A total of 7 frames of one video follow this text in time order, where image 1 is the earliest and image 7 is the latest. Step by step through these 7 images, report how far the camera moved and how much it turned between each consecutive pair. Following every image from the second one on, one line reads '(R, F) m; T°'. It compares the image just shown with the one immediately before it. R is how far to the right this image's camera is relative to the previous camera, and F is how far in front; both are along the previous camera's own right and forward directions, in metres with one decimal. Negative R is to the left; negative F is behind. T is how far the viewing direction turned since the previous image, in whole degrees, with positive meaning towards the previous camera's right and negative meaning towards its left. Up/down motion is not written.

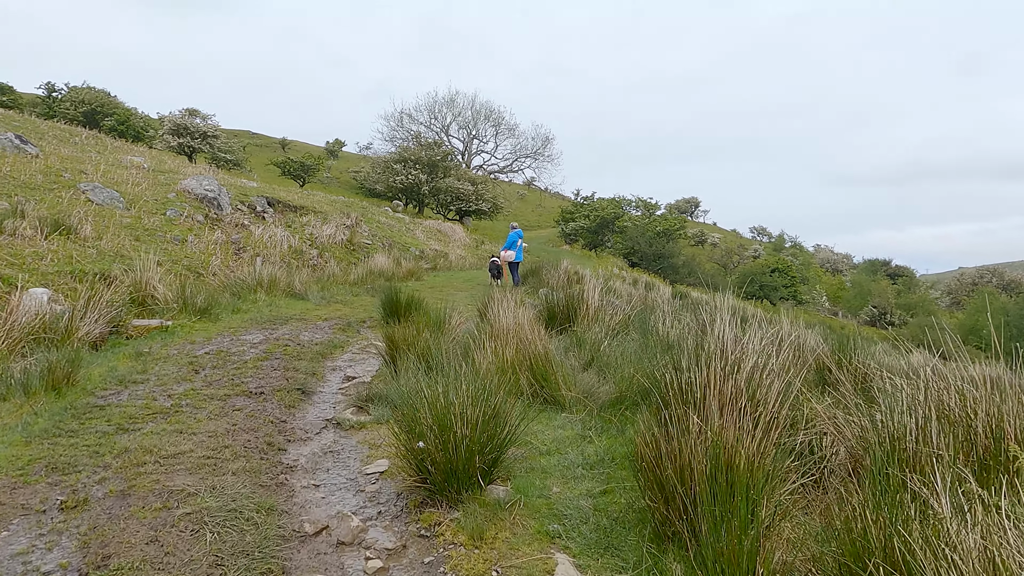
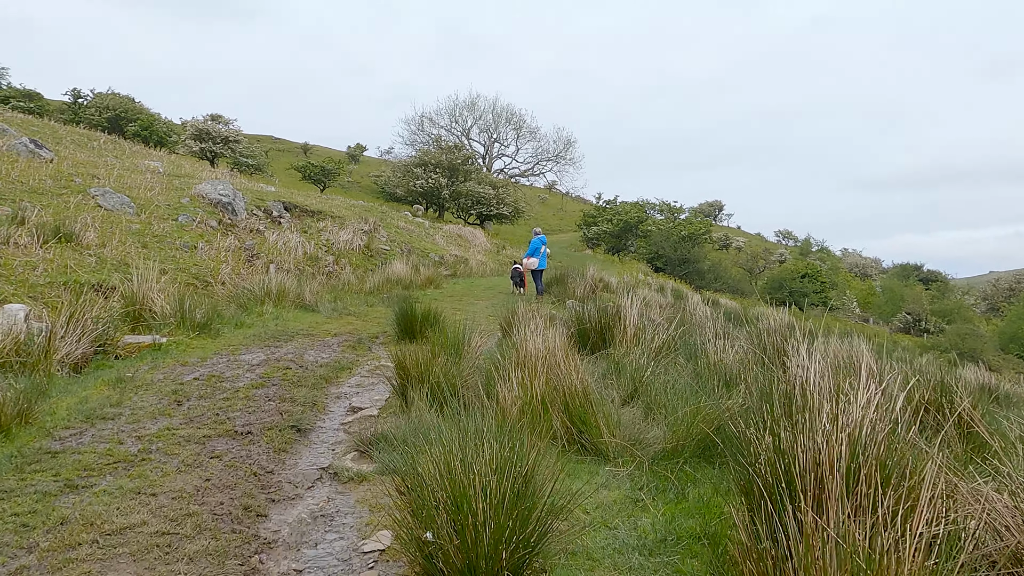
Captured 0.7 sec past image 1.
(-0.1, +0.6) m; -2°
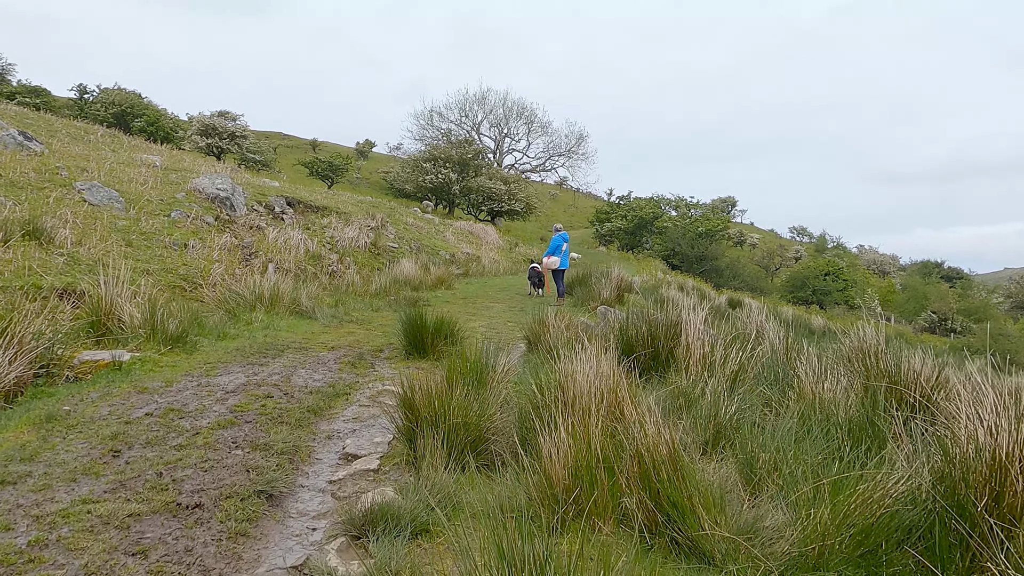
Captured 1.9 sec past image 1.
(-0.1, +0.9) m; -1°
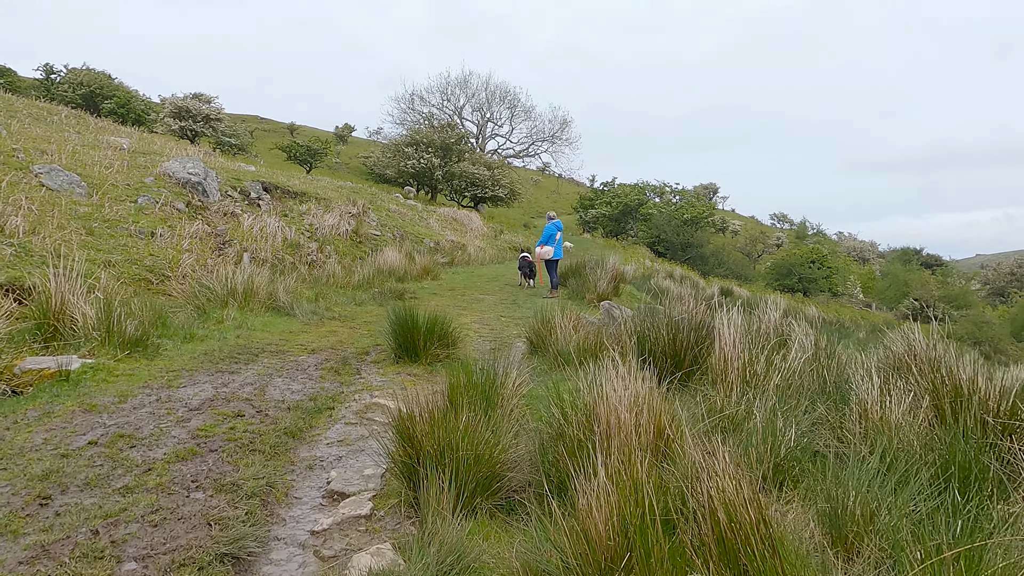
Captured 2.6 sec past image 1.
(-0.1, +0.5) m; +2°
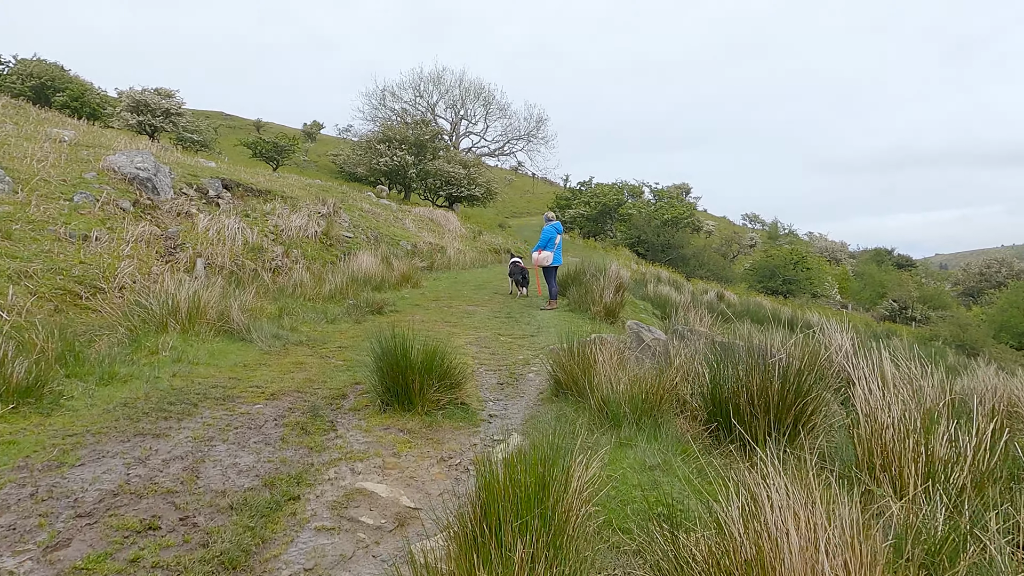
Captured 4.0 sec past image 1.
(-0.3, +1.1) m; +3°
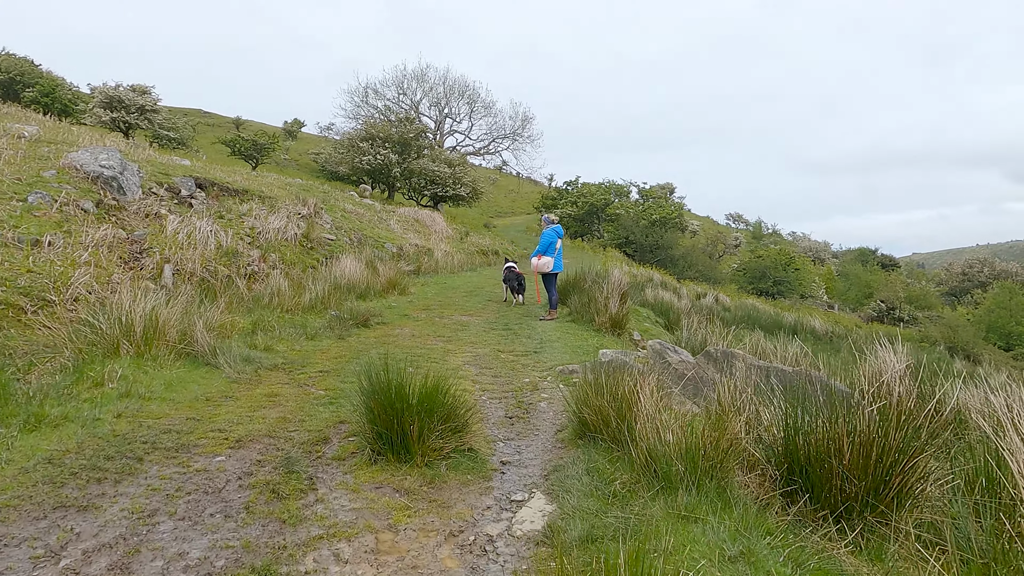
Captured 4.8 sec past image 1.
(-0.2, +0.6) m; +1°
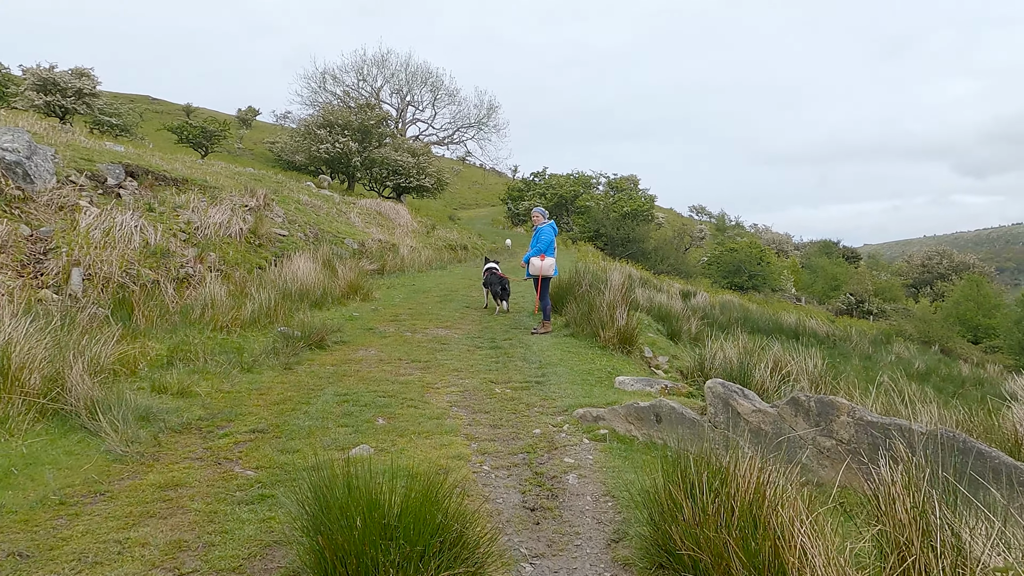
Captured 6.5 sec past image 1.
(-0.2, +1.3) m; +3°
